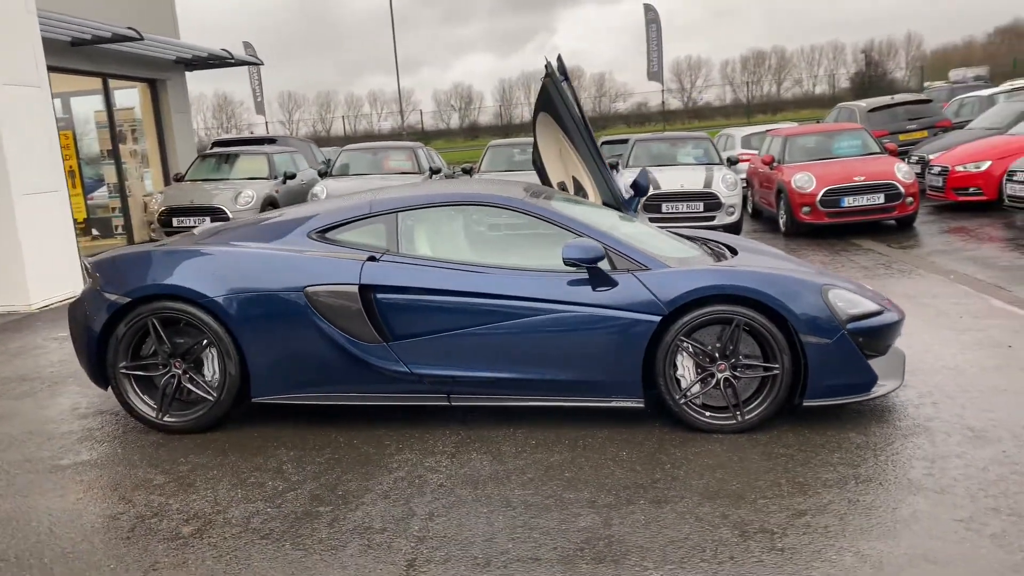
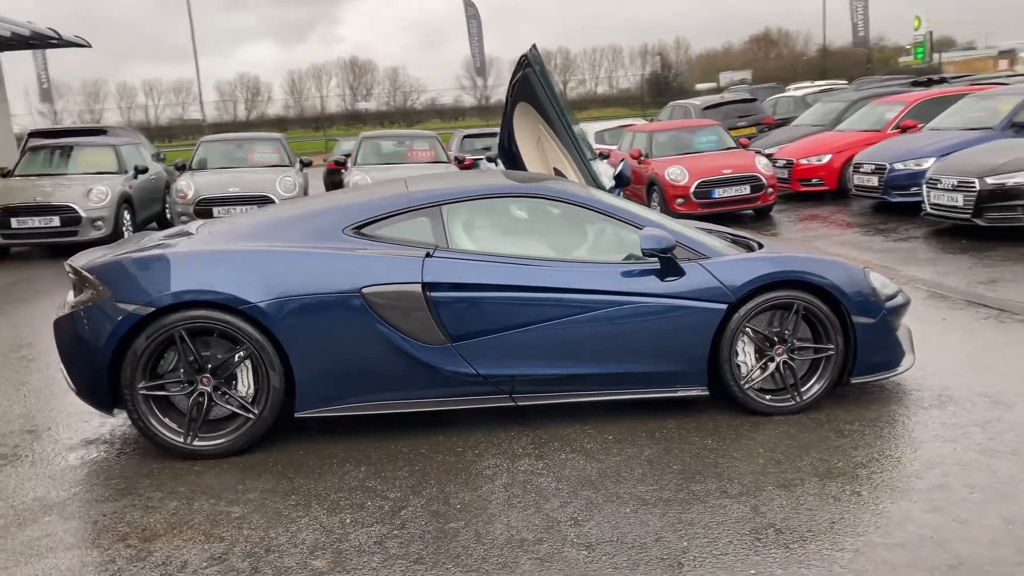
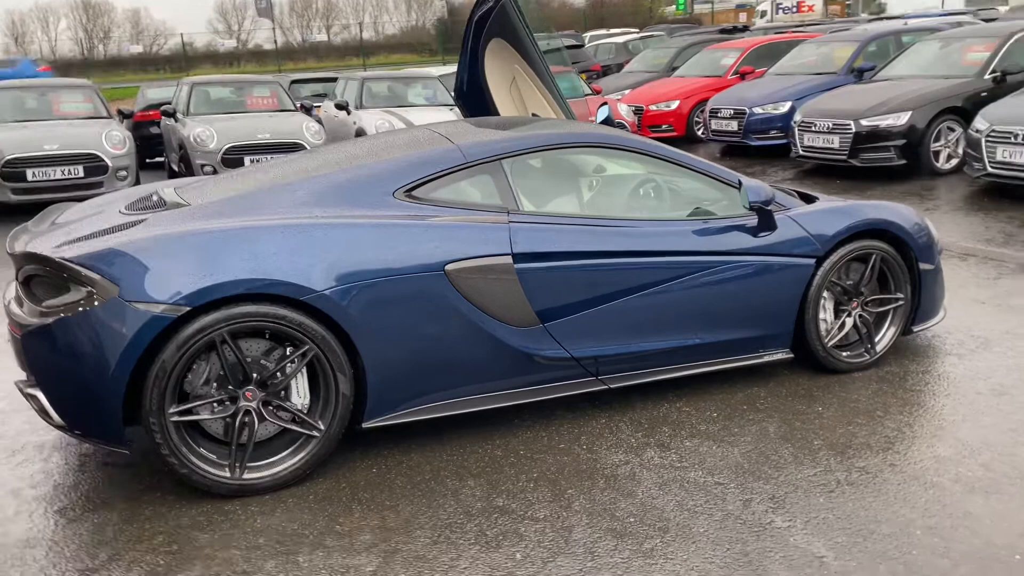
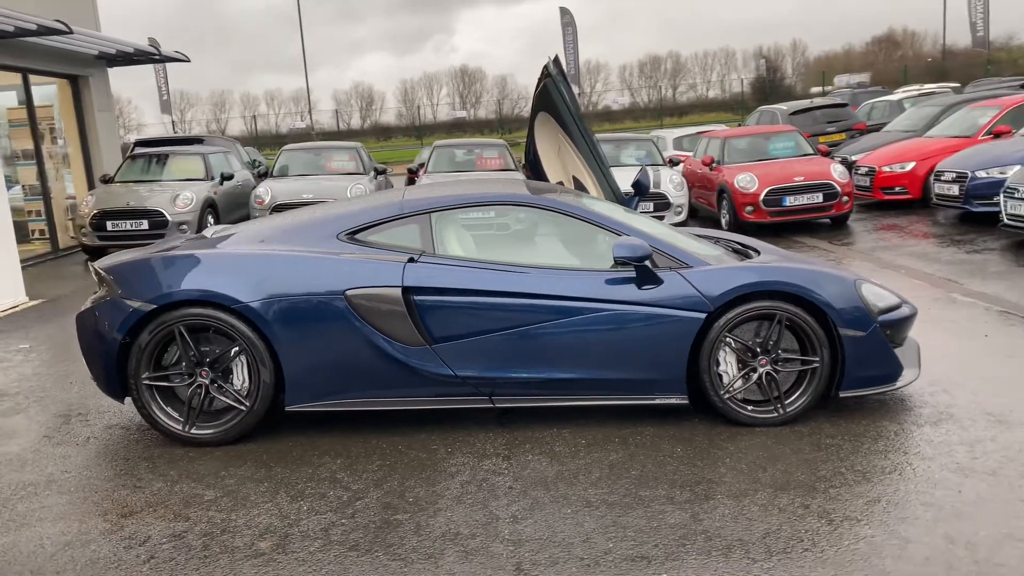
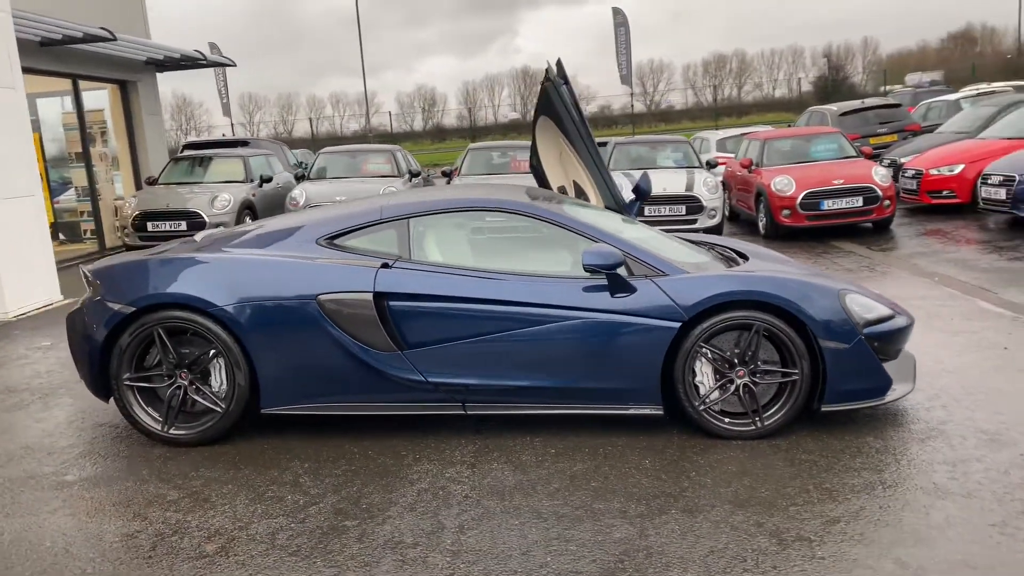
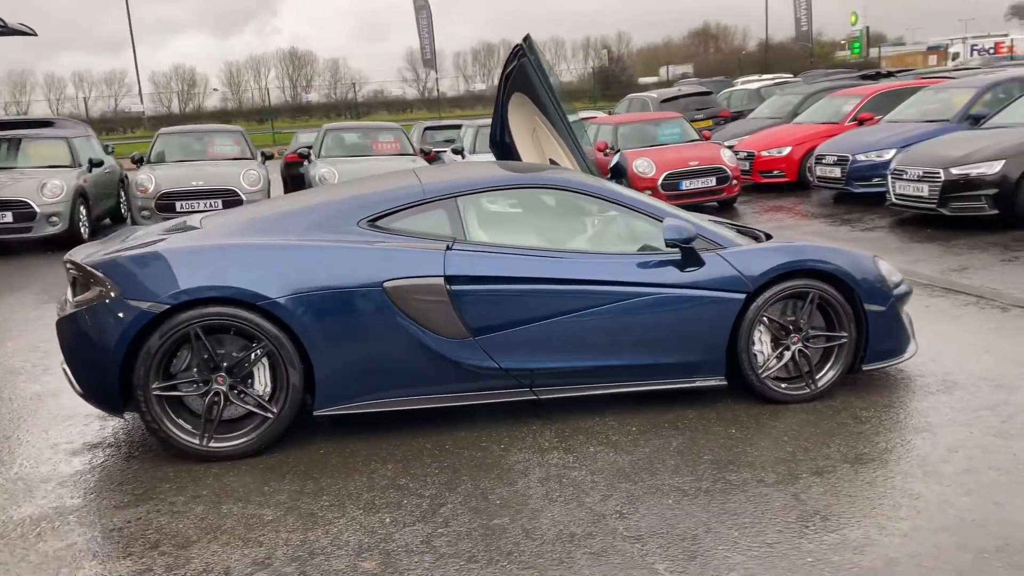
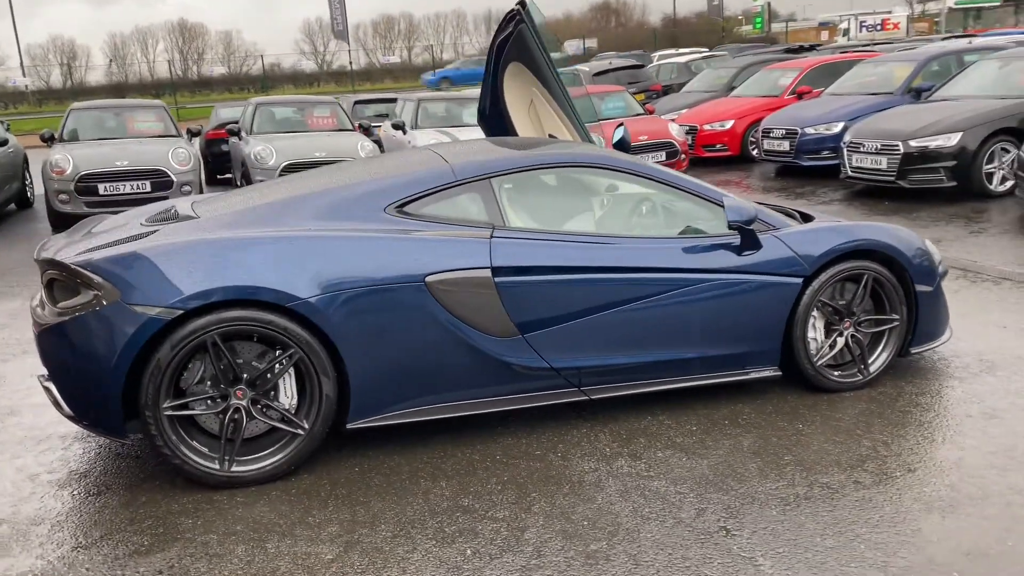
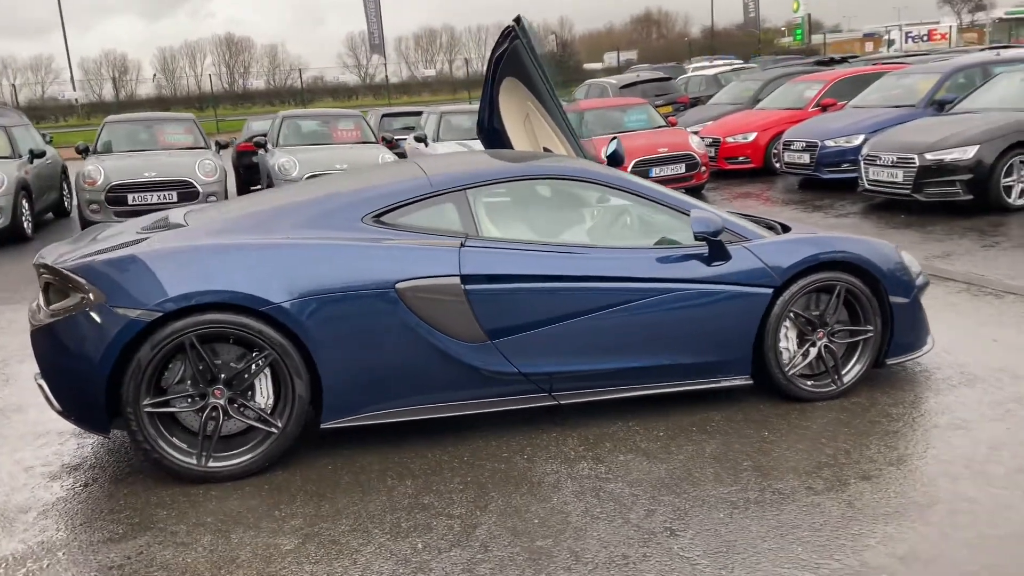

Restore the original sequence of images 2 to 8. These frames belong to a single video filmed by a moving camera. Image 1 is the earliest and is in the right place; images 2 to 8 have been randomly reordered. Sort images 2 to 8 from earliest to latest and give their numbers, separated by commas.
5, 4, 2, 6, 8, 7, 3
